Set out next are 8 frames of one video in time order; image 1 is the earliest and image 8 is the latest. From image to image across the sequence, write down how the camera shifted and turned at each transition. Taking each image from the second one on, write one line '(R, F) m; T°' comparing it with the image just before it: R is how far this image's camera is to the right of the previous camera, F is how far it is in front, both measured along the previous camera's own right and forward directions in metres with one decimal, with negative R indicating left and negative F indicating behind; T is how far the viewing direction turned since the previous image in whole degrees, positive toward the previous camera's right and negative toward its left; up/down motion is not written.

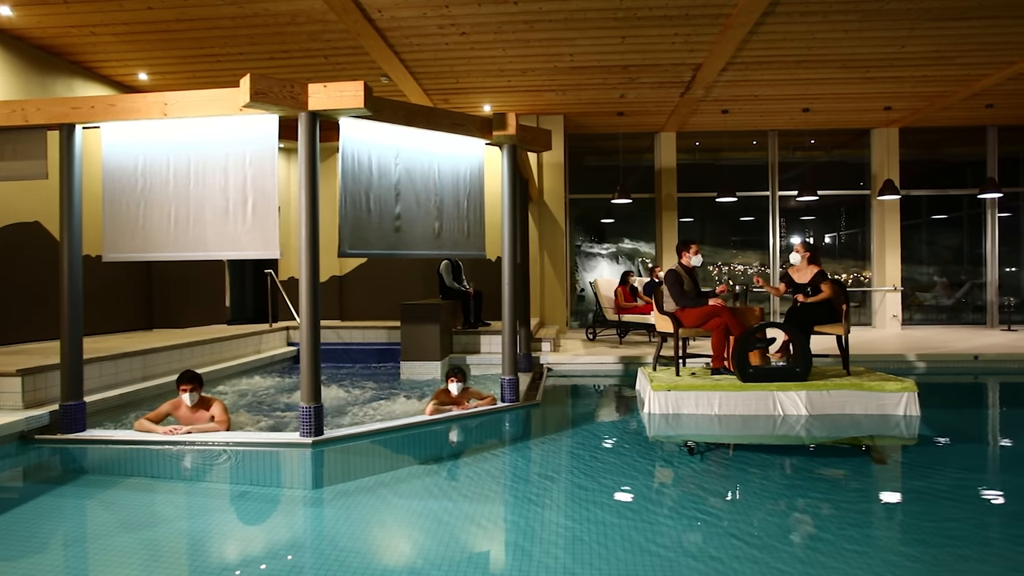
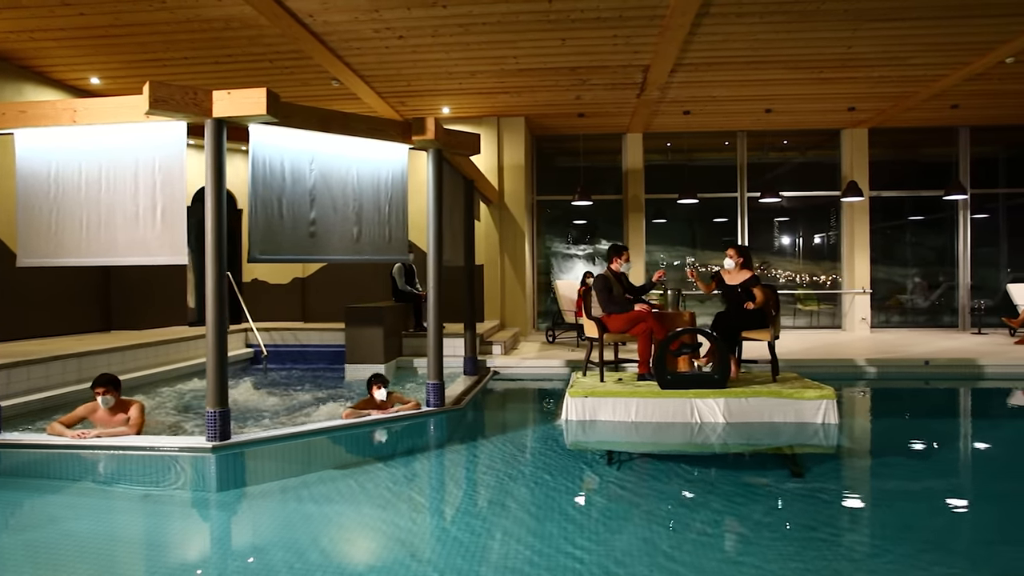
(+0.7, 0.0) m; -1°
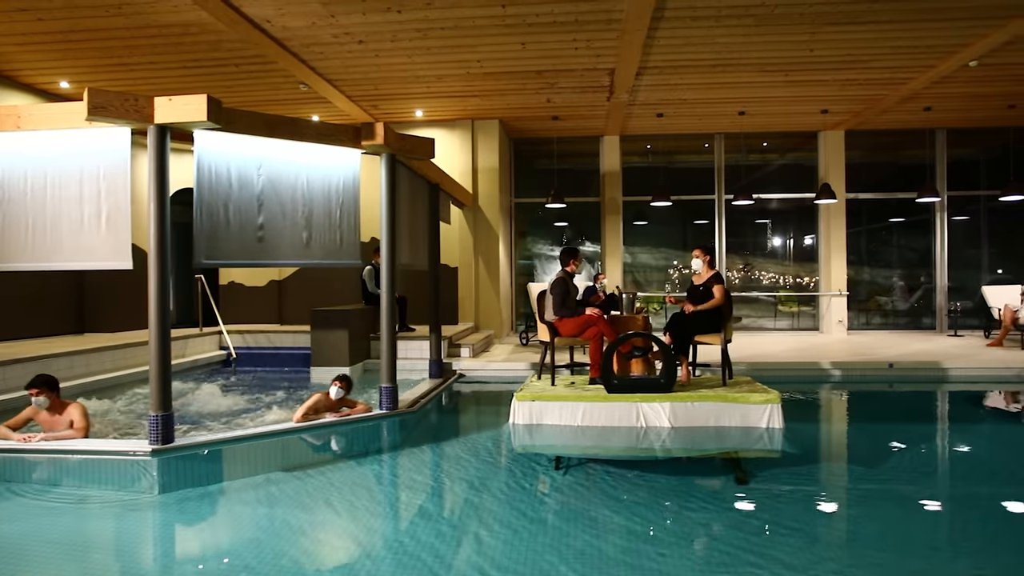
(+0.4, 0.0) m; 0°
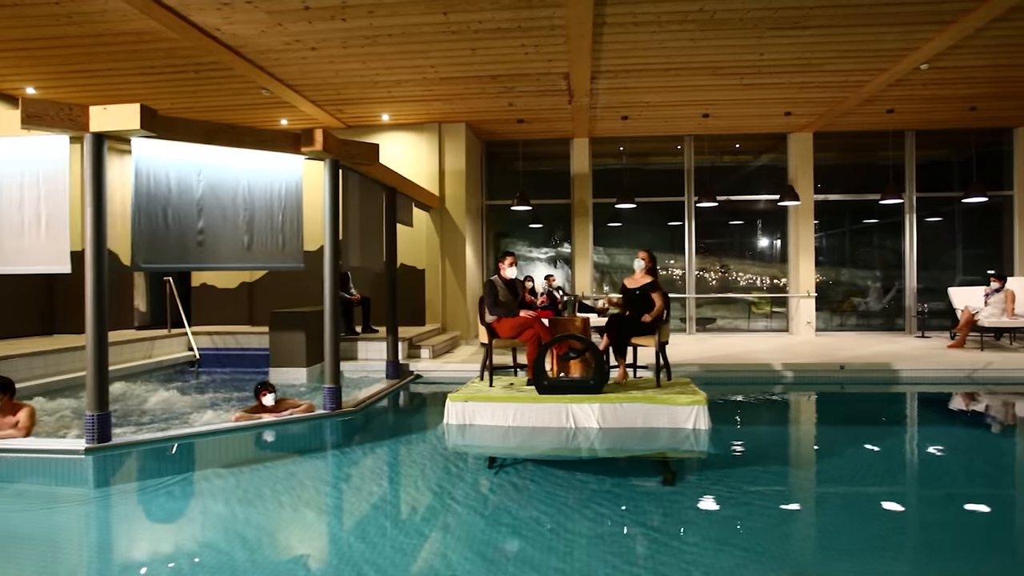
(+0.6, -0.1) m; -1°
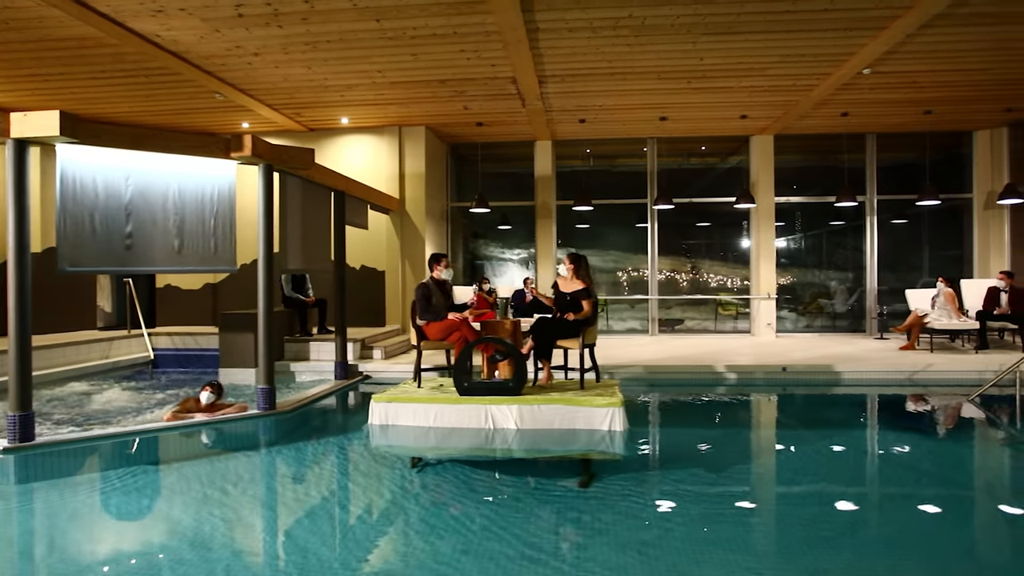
(+0.6, -0.1) m; 0°
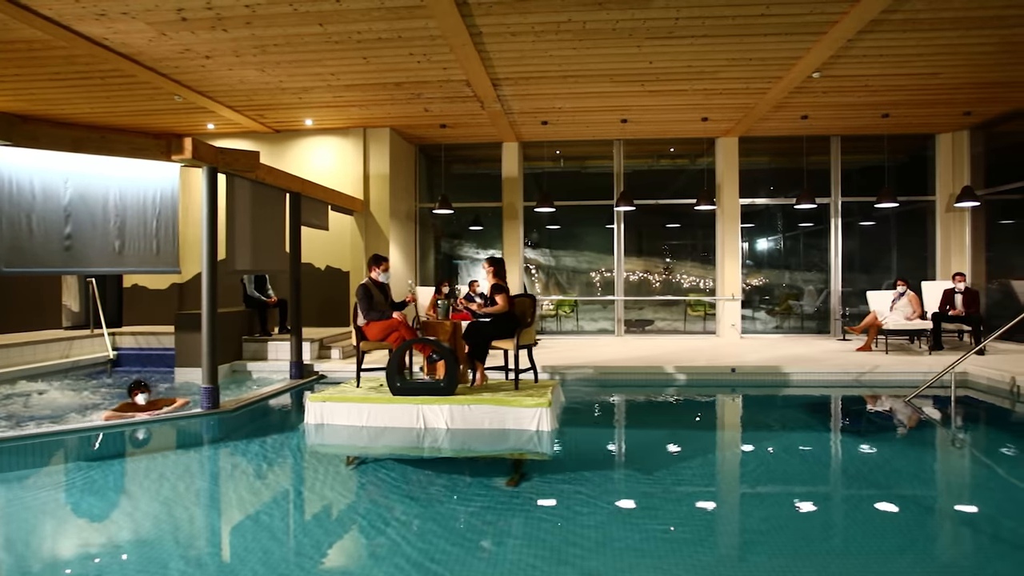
(+0.5, -0.1) m; 0°
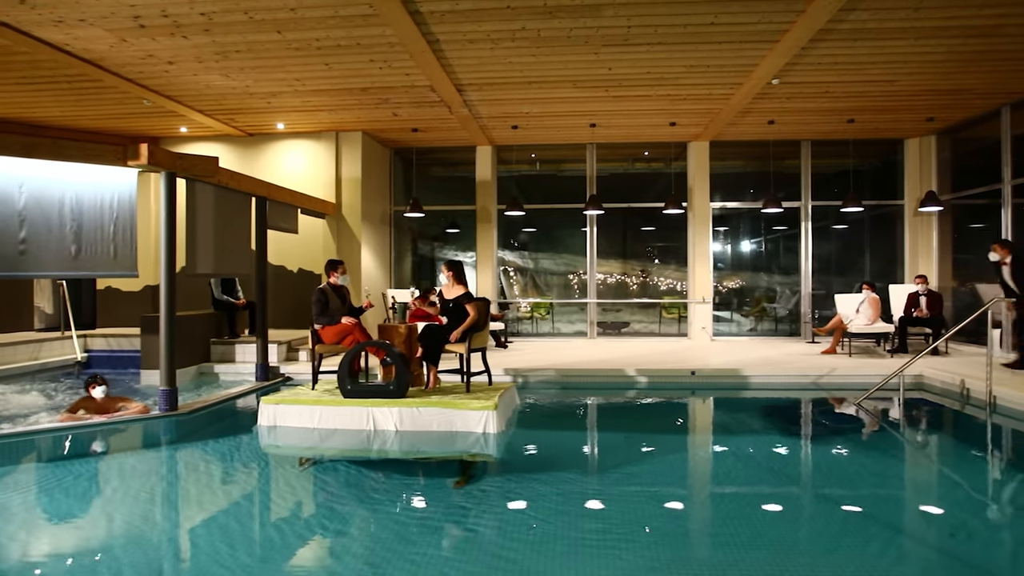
(+0.4, -0.1) m; 0°
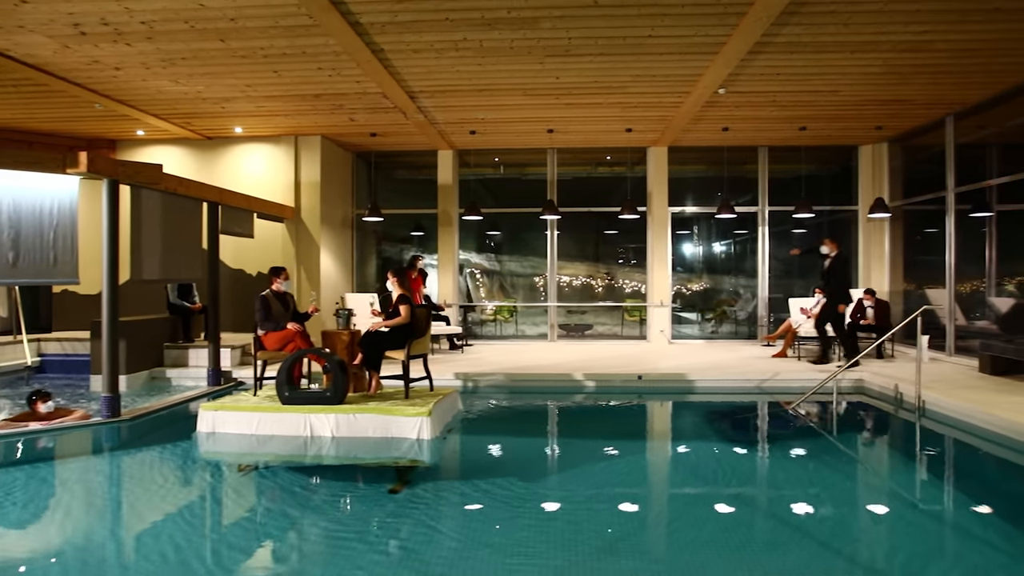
(+0.4, -0.1) m; +1°
